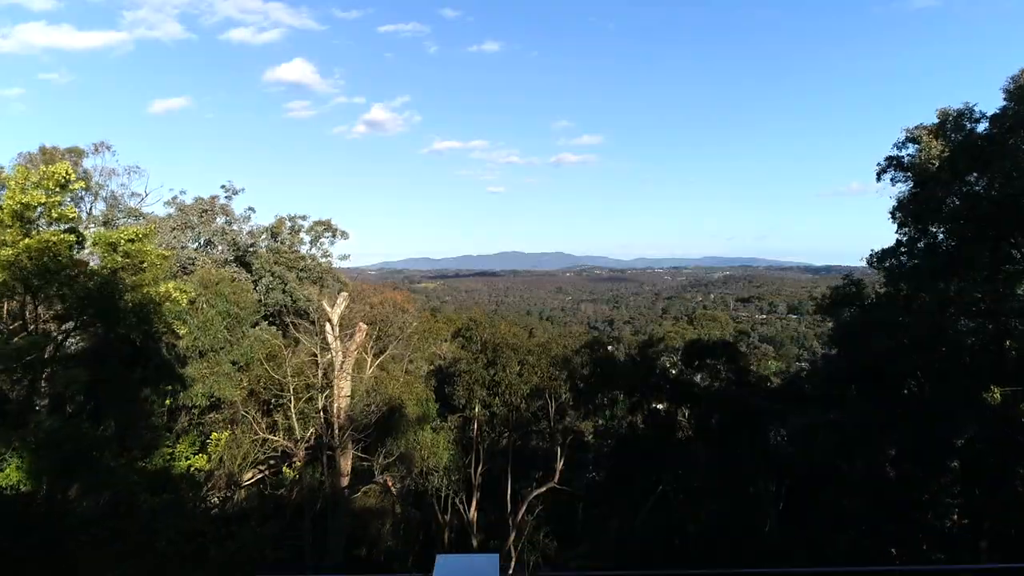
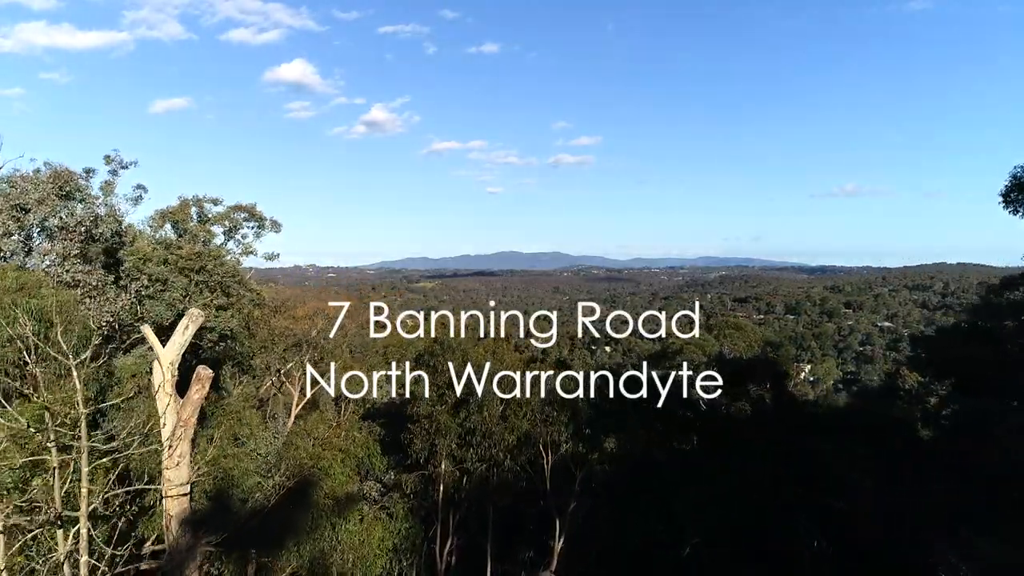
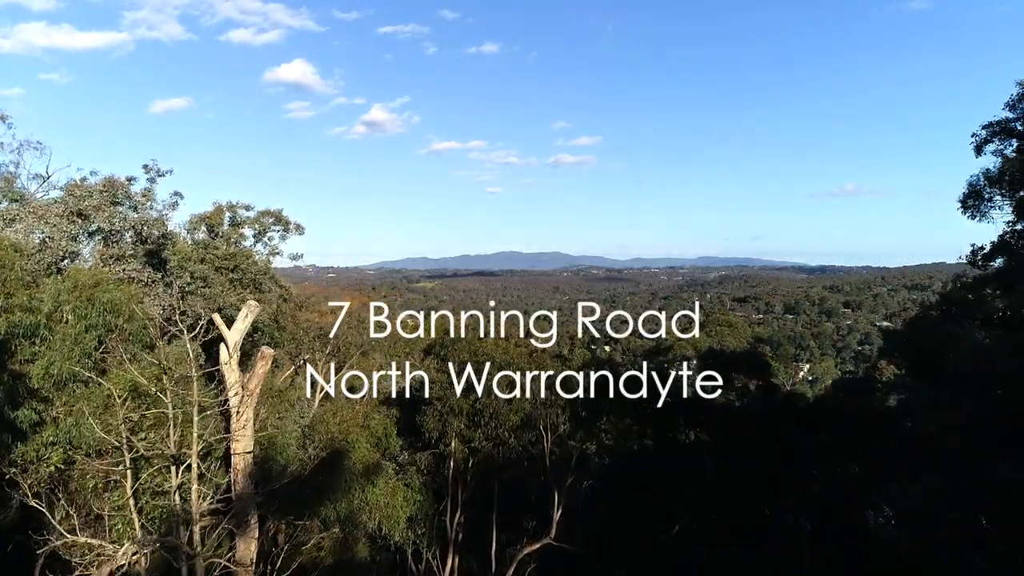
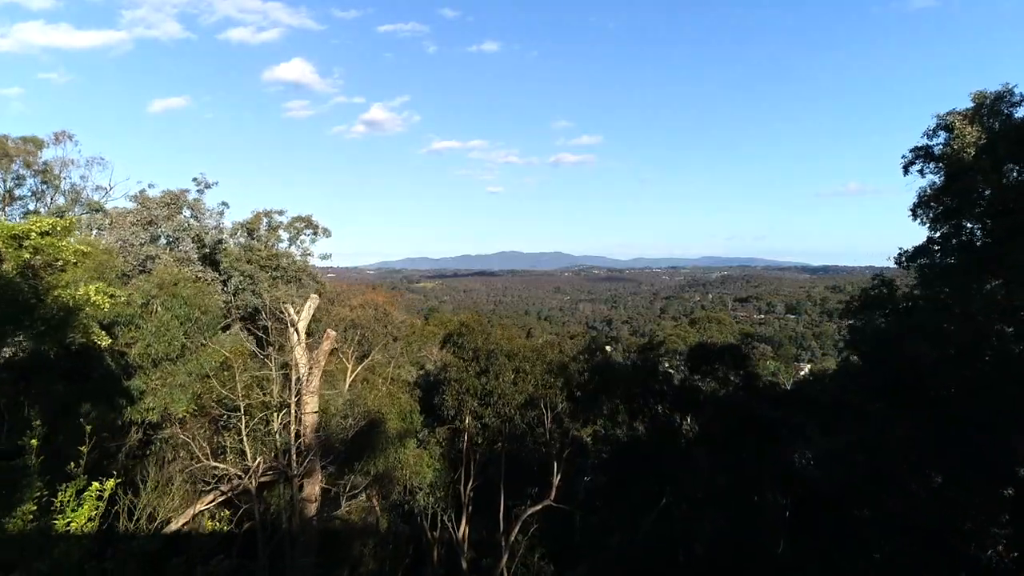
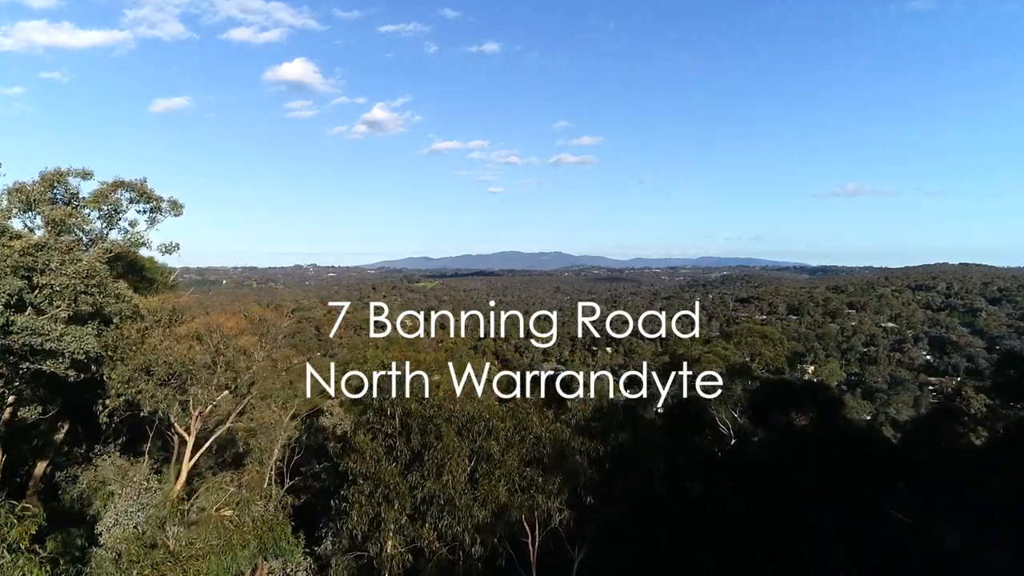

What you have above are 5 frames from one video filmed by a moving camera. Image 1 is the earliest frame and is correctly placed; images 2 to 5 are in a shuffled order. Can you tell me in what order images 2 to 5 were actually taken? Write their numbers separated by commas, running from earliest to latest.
4, 3, 2, 5
